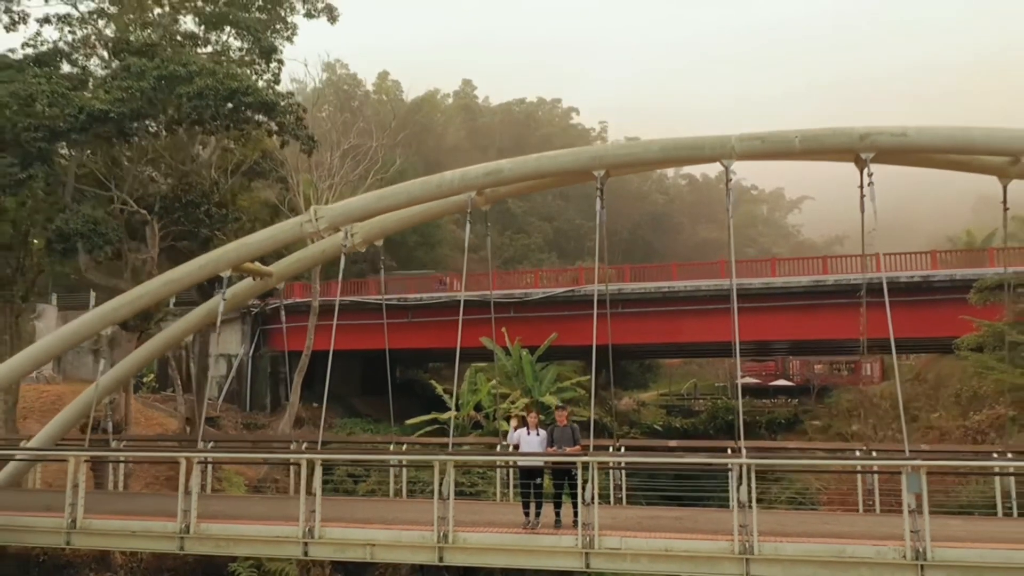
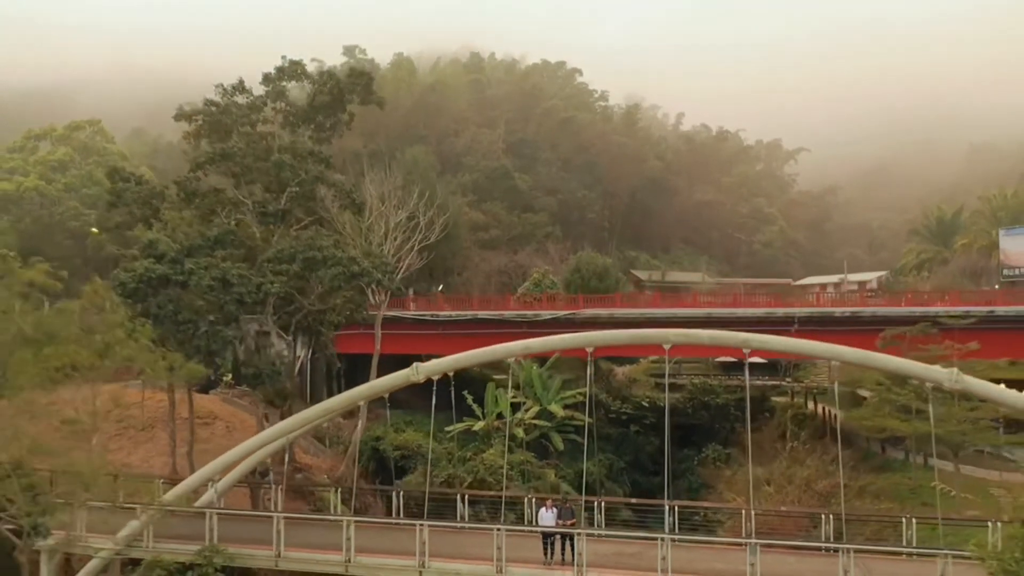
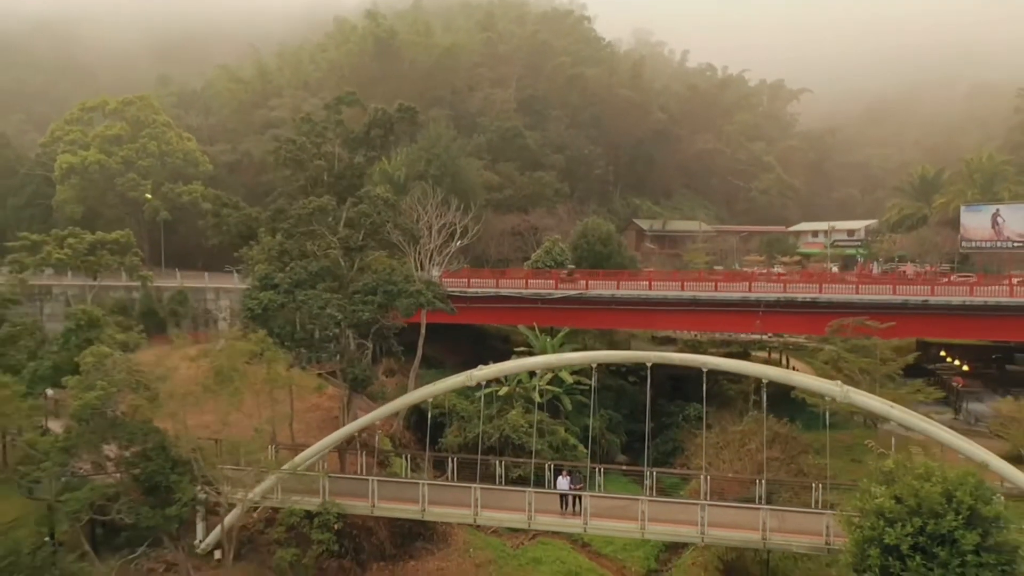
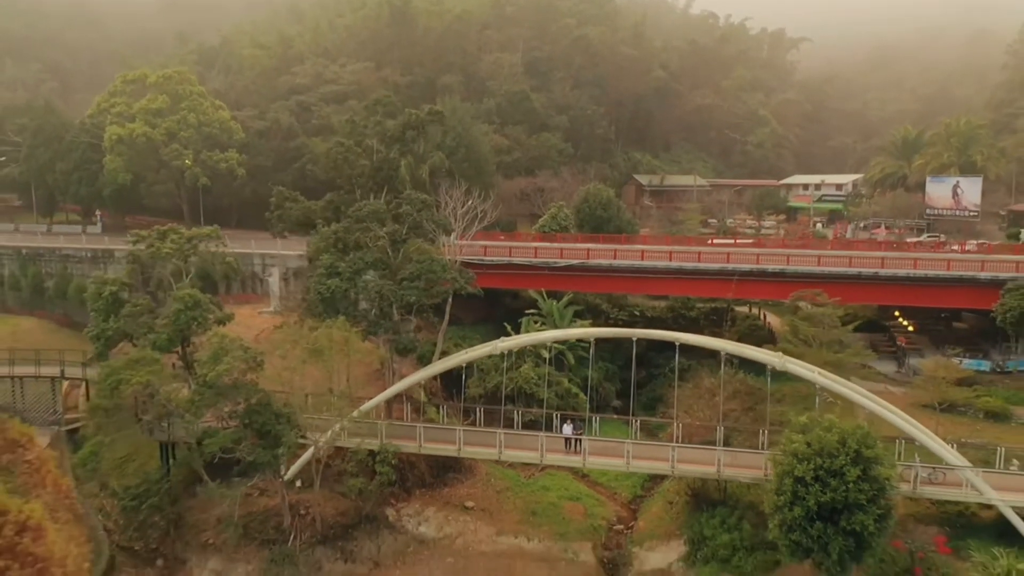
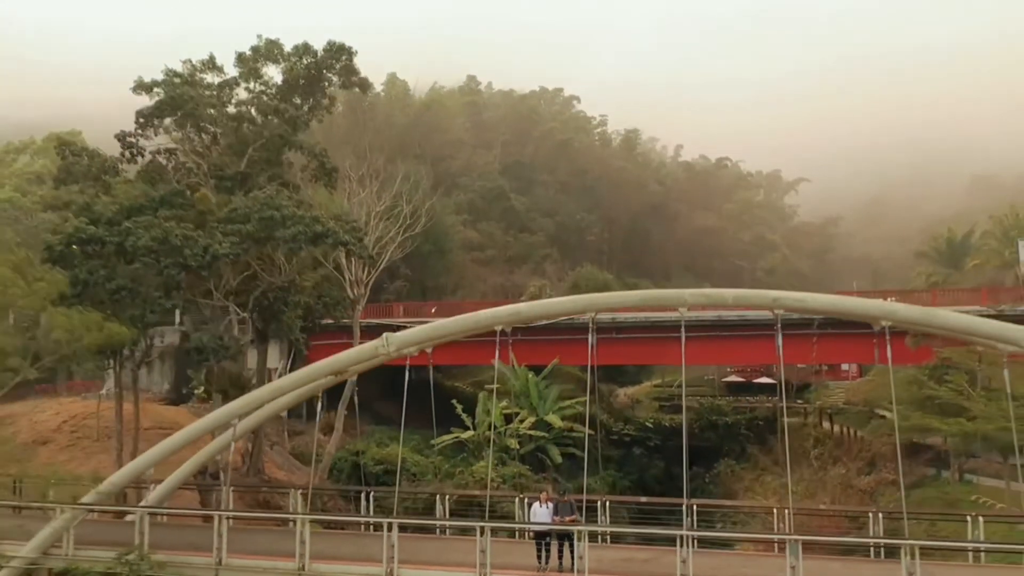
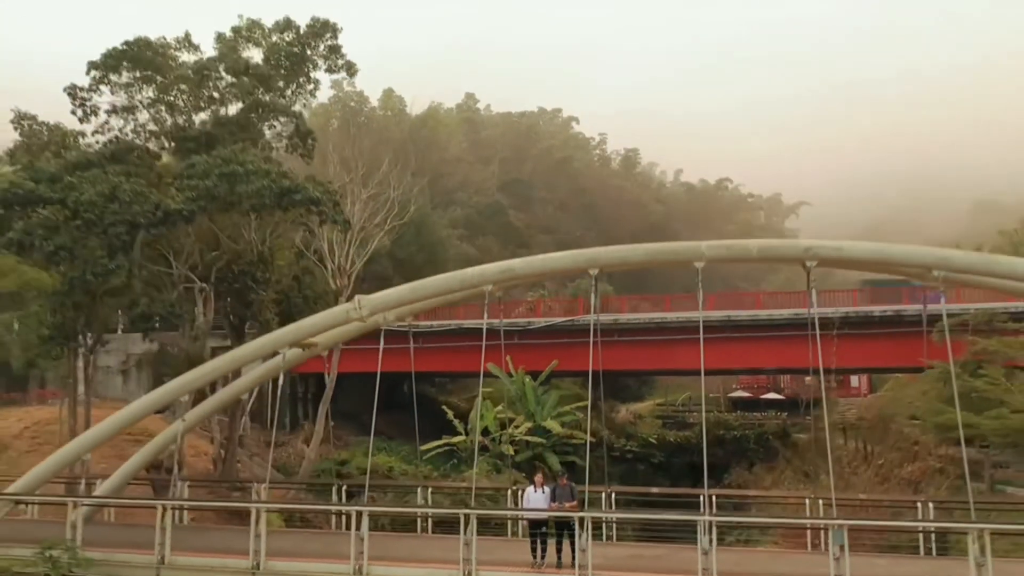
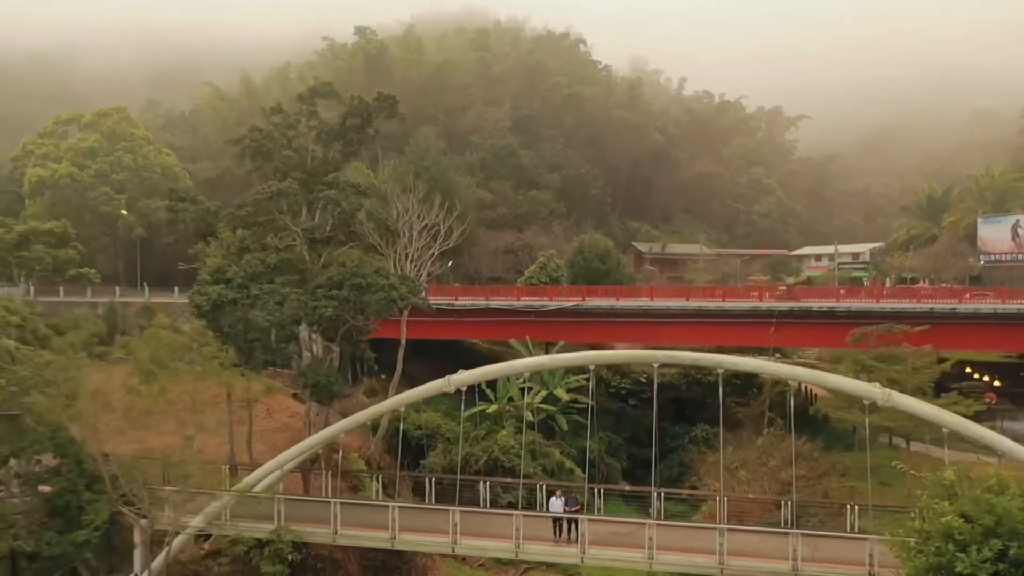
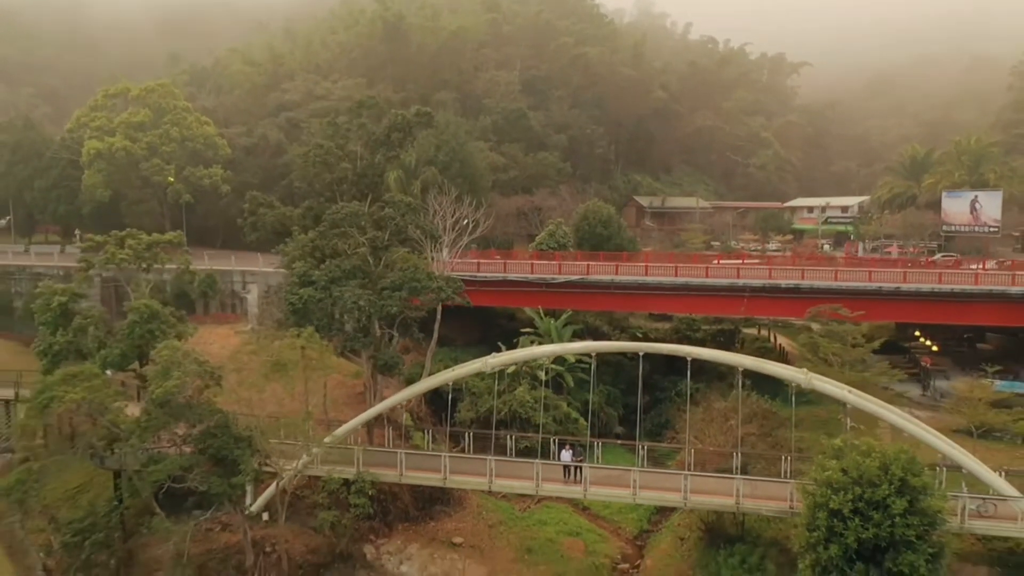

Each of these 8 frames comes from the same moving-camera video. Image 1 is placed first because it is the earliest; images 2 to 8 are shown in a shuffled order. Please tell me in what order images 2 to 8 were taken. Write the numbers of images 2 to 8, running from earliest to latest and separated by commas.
6, 5, 2, 7, 3, 8, 4
